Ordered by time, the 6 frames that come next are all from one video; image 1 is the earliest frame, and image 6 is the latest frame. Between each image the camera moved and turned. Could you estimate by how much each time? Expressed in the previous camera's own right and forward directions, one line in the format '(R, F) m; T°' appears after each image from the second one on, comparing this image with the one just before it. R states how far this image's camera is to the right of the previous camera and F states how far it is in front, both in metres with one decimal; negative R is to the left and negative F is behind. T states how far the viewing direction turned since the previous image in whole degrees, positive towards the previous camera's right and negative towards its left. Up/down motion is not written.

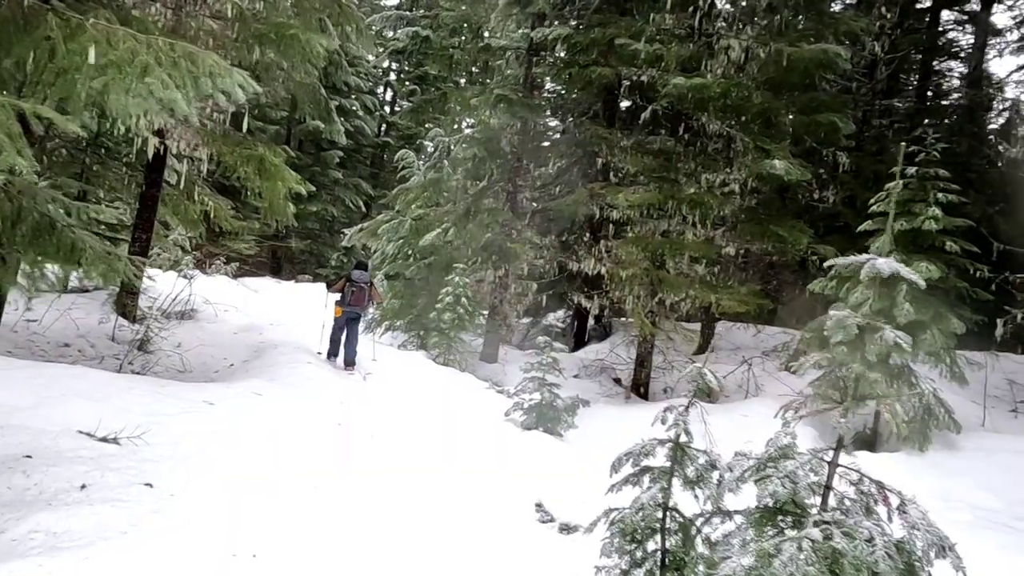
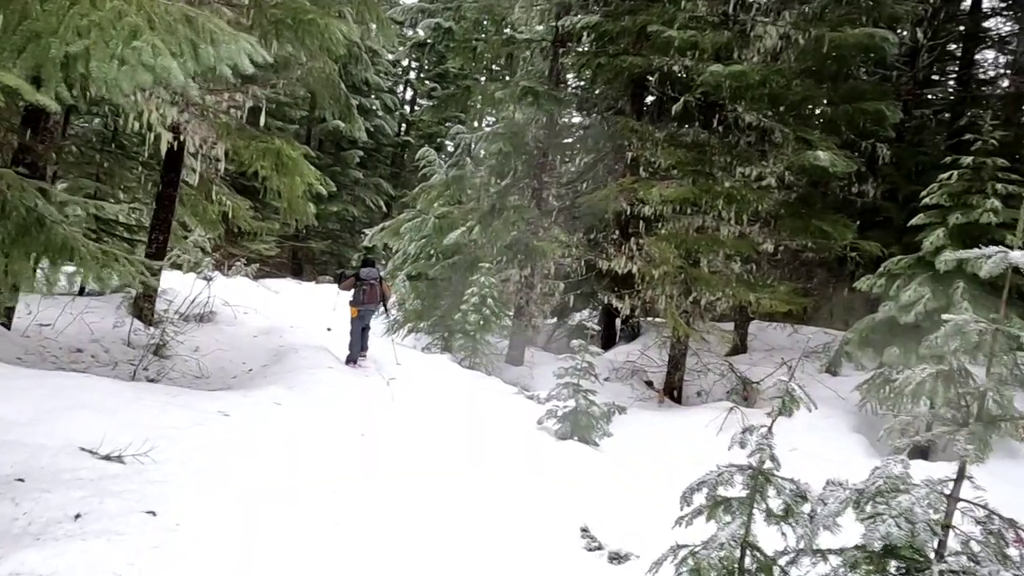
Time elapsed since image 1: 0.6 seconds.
(-0.1, +0.4) m; -1°
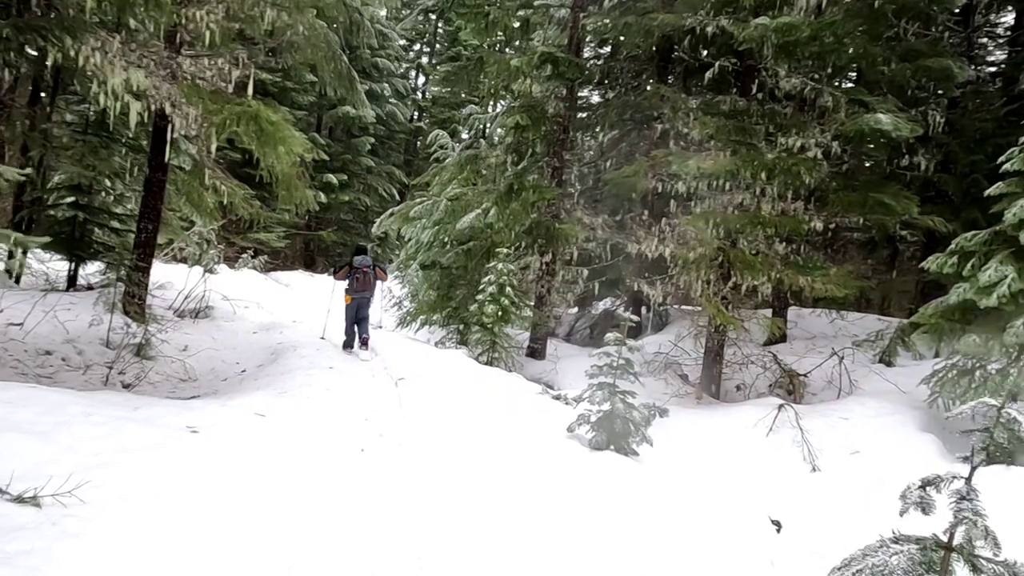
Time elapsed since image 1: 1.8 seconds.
(-0.1, +1.0) m; -1°
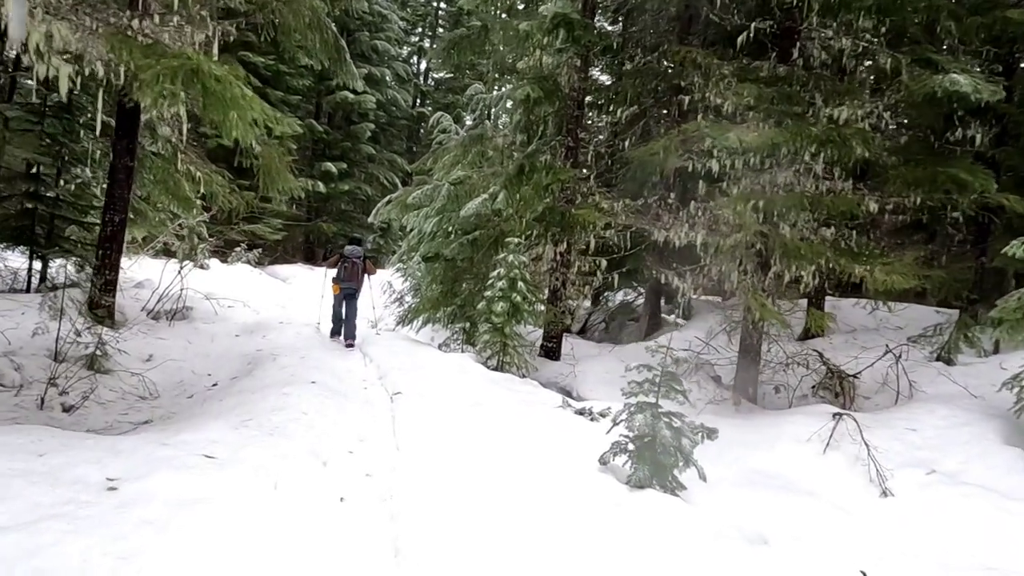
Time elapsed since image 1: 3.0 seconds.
(-0.1, +1.2) m; -1°
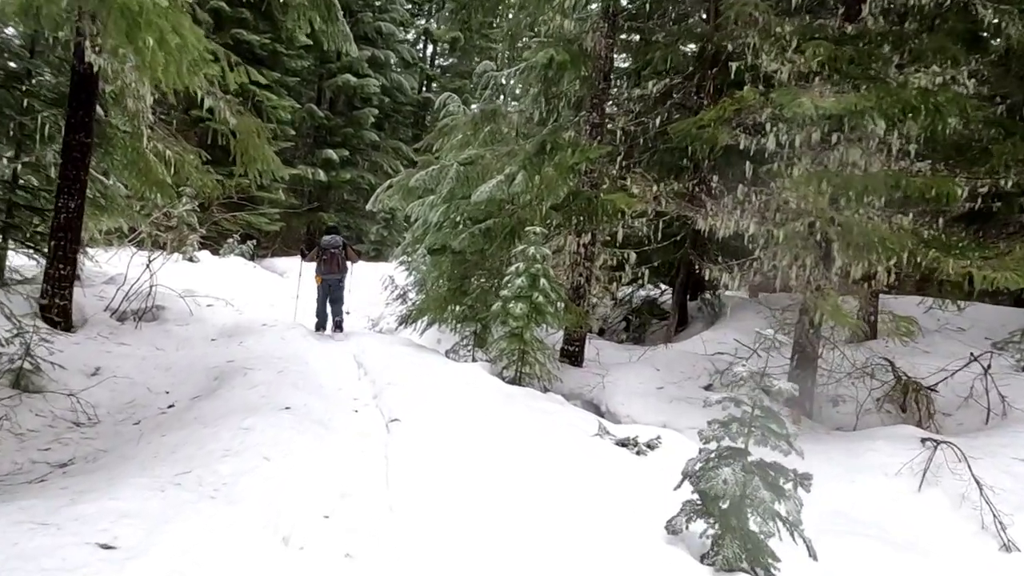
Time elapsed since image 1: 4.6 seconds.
(-0.1, +1.3) m; 0°
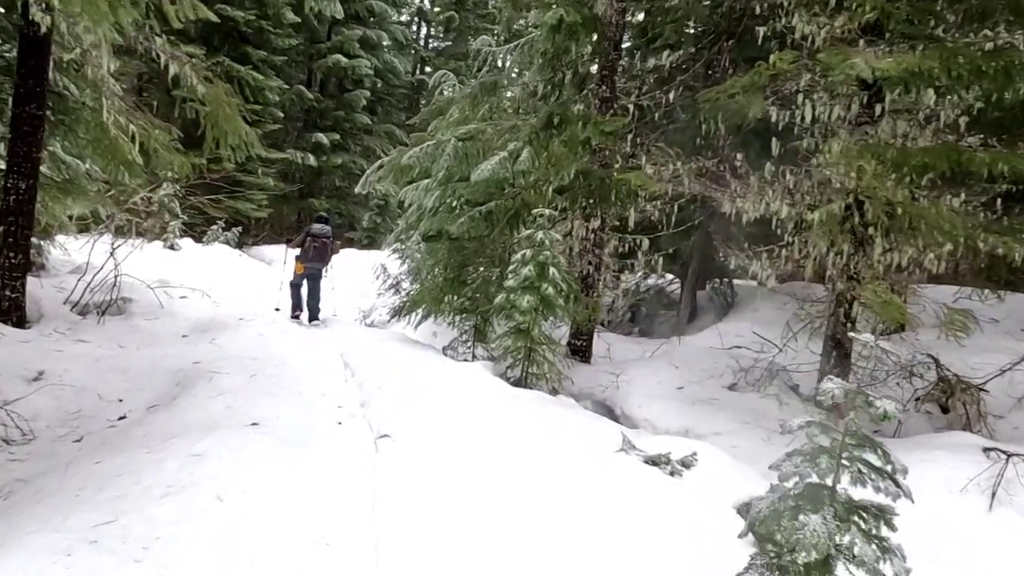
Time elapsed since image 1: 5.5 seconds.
(-0.1, +0.8) m; 0°
